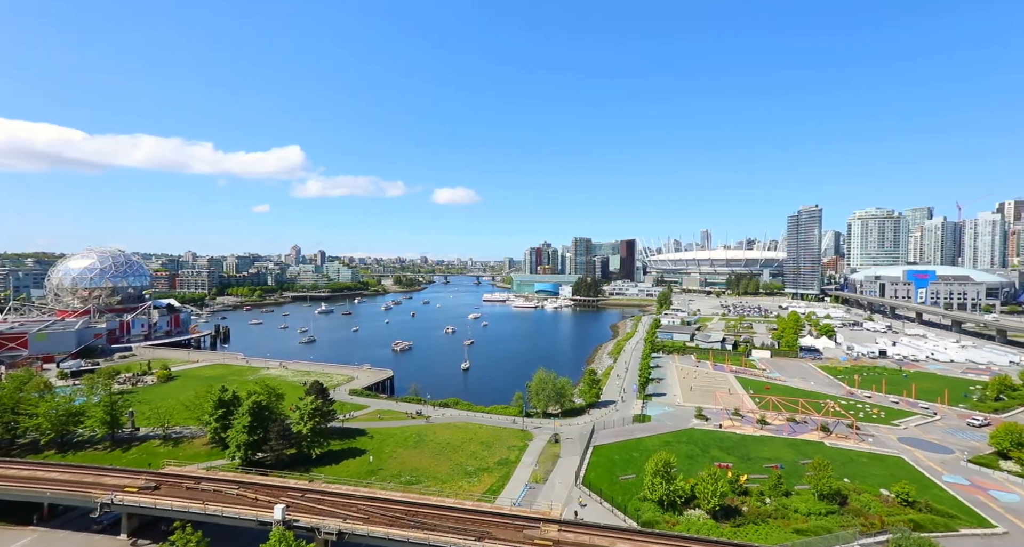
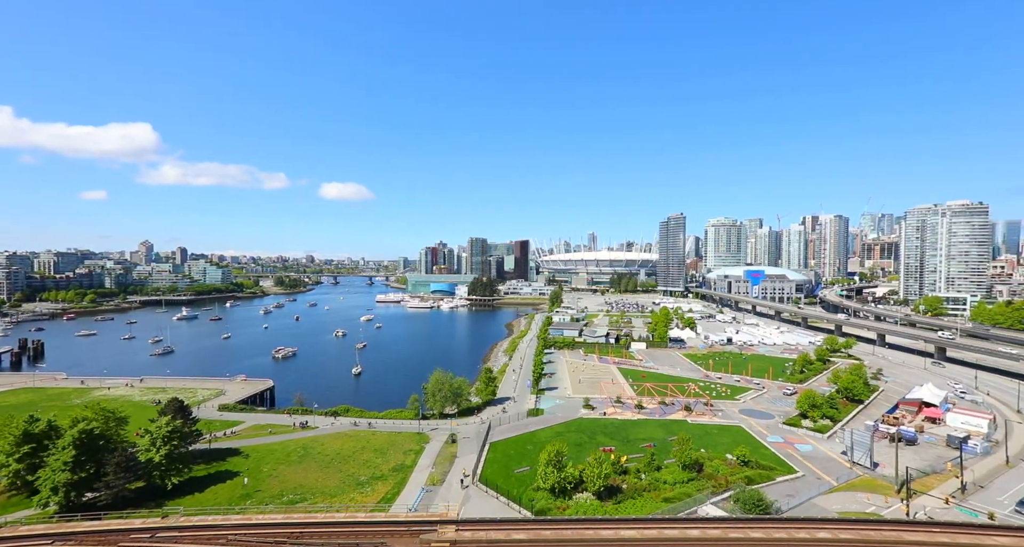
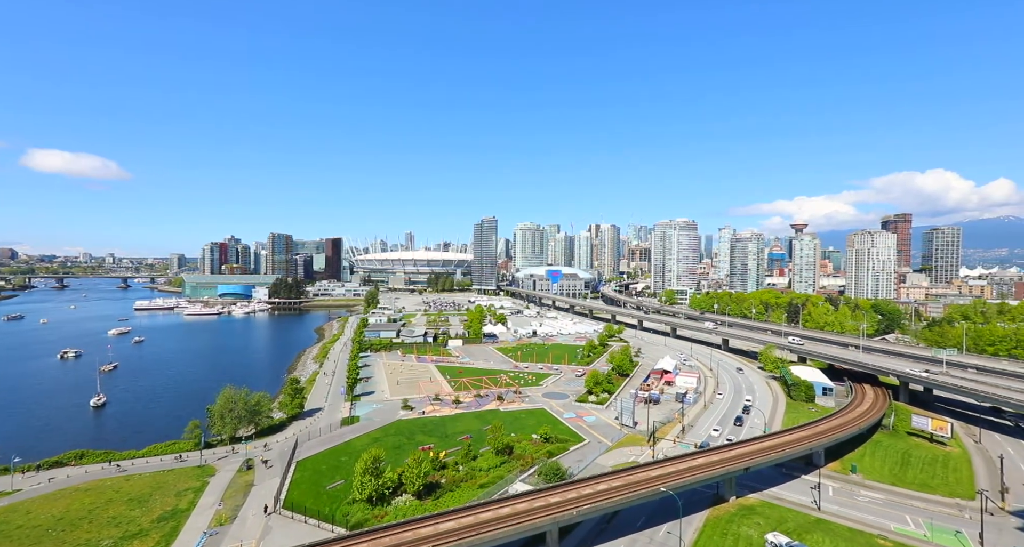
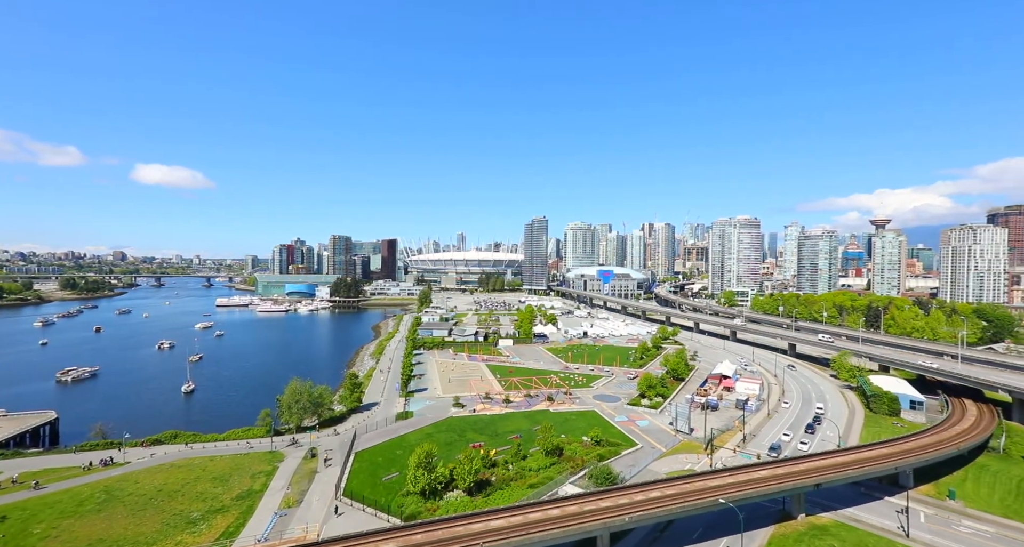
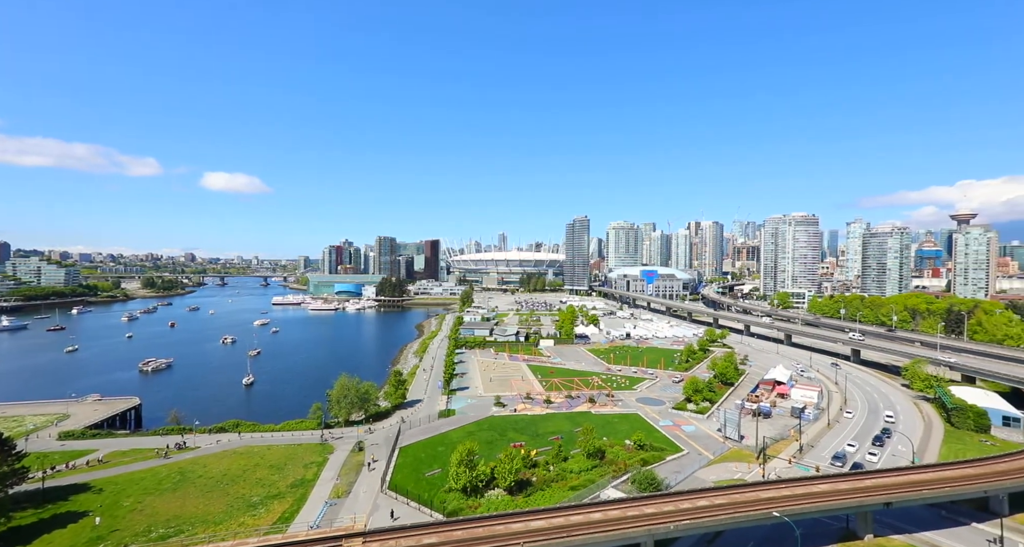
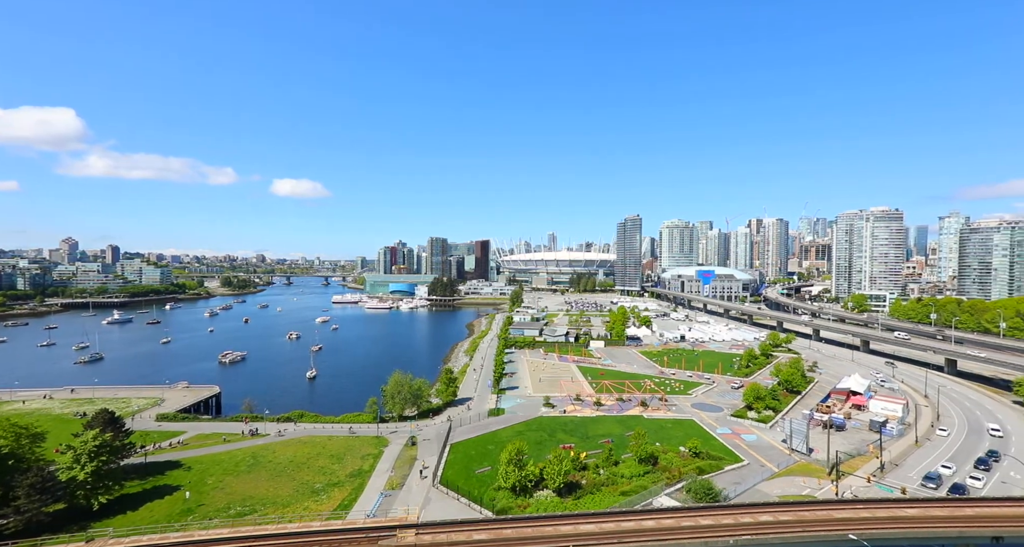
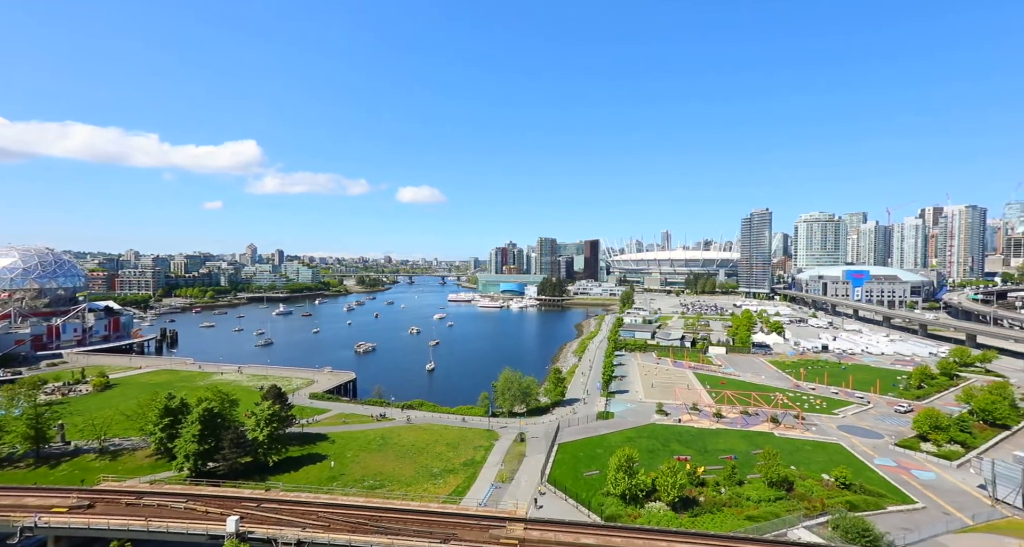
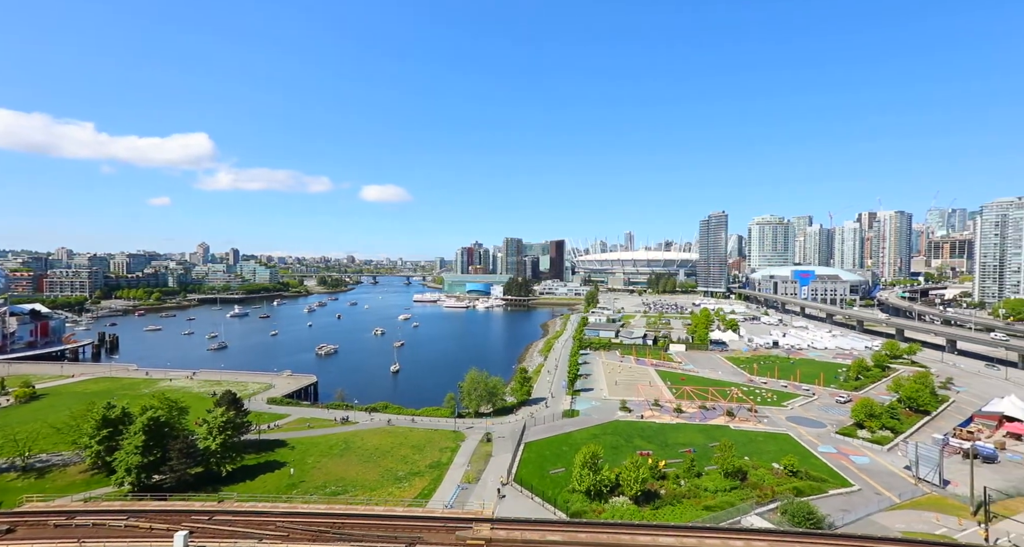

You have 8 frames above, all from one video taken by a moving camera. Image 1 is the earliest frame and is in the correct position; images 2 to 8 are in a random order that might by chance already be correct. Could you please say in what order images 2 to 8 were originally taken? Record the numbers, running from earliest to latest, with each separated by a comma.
7, 8, 2, 6, 5, 4, 3
